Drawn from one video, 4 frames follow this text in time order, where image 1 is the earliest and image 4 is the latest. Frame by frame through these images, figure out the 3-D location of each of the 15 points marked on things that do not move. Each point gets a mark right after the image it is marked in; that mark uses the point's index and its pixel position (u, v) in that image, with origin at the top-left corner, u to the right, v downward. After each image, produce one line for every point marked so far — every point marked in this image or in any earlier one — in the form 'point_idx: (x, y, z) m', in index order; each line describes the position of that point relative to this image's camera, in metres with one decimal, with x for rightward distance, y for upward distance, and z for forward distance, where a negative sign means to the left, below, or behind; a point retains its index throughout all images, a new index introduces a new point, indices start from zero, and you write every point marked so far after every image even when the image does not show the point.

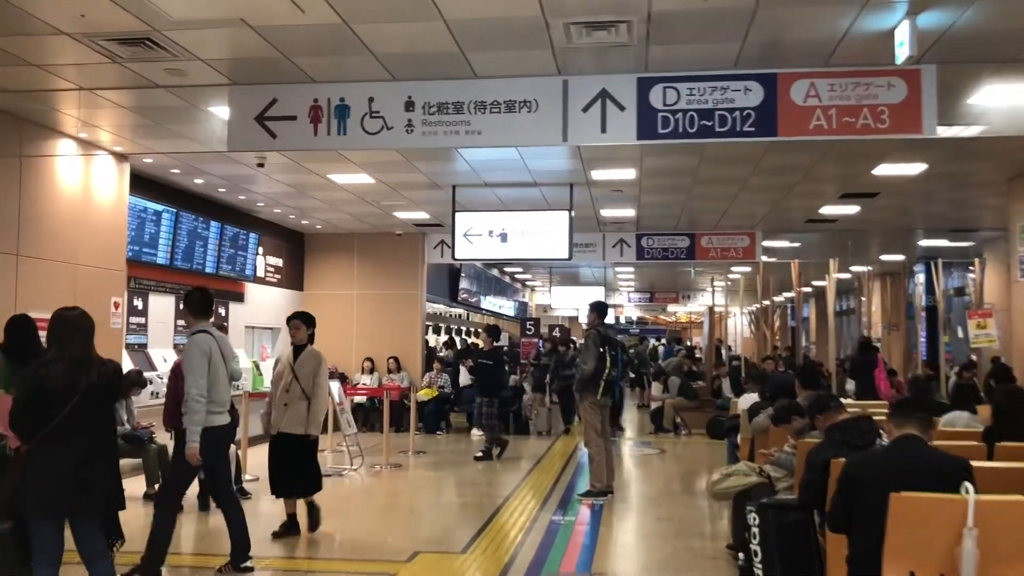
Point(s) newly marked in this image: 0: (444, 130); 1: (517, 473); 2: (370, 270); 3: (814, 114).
0: (-0.4, +1.0, +5.8) m
1: (+0.1, -1.8, +9.0) m
2: (-2.1, +0.3, +13.7) m
3: (+1.8, +1.0, +5.5) m
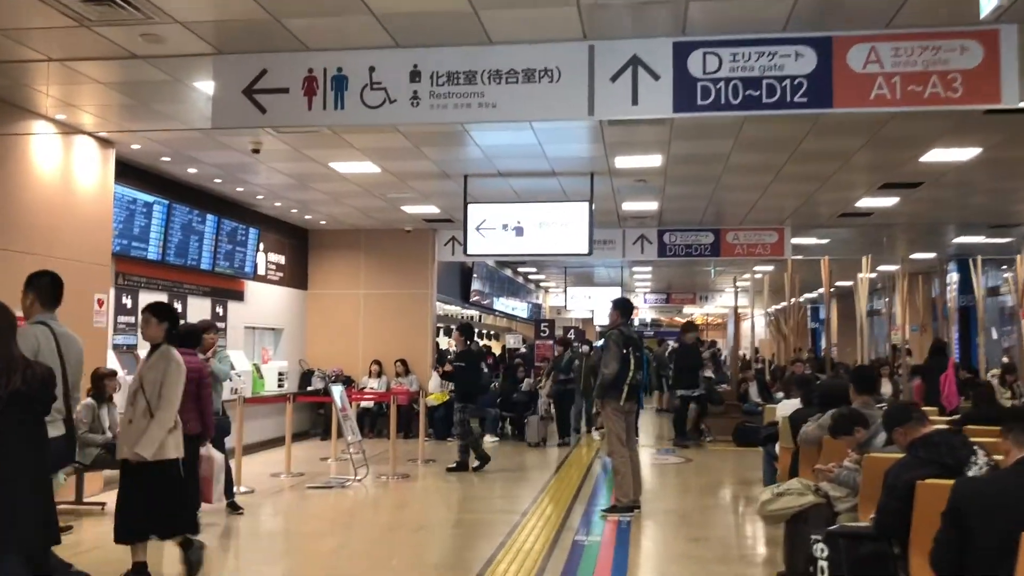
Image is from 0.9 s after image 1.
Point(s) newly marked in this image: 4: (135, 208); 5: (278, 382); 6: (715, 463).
0: (-0.3, +1.0, +5.2) m
1: (+0.2, -1.8, +8.4) m
2: (-1.9, +0.3, +13.1) m
3: (+1.9, +1.1, +4.8) m
4: (-3.5, +0.7, +8.4) m
5: (-2.9, -1.2, +11.5) m
6: (+2.3, -2.0, +10.5) m
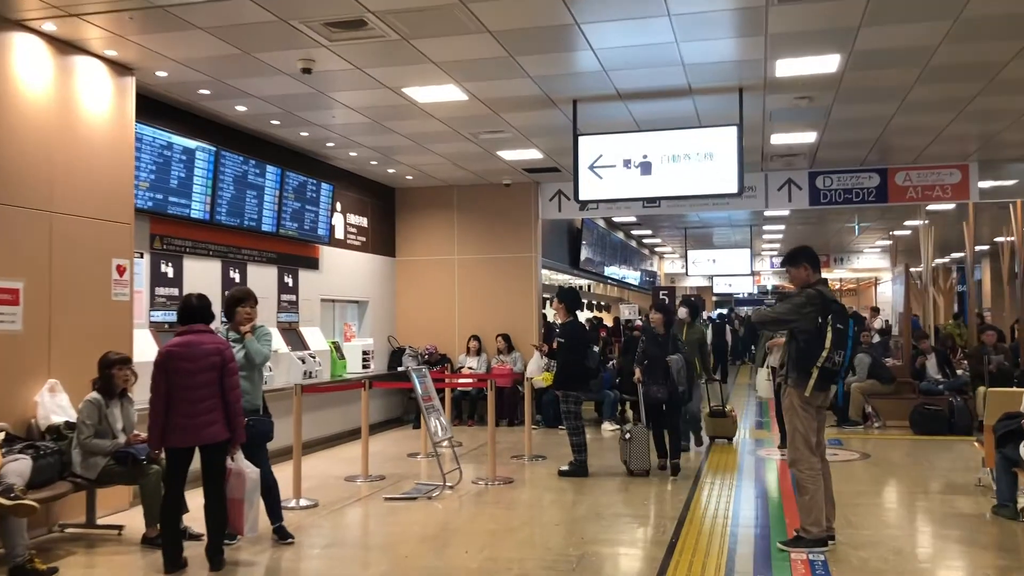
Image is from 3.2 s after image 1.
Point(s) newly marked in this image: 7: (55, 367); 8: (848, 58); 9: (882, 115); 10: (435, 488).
0: (+0.2, +1.3, +3.3) m
1: (+1.1, -1.5, +6.5) m
2: (-0.5, +0.7, +11.3) m
3: (+2.4, +1.4, +2.7) m
4: (-2.6, +1.0, +6.9) m
5: (-1.6, -0.8, +9.9) m
6: (+3.5, -1.6, +8.3) m
7: (-2.7, -0.5, +5.4) m
8: (+2.3, +1.5, +6.2) m
9: (+3.2, +1.5, +7.9) m
10: (-0.6, -1.5, +6.8) m
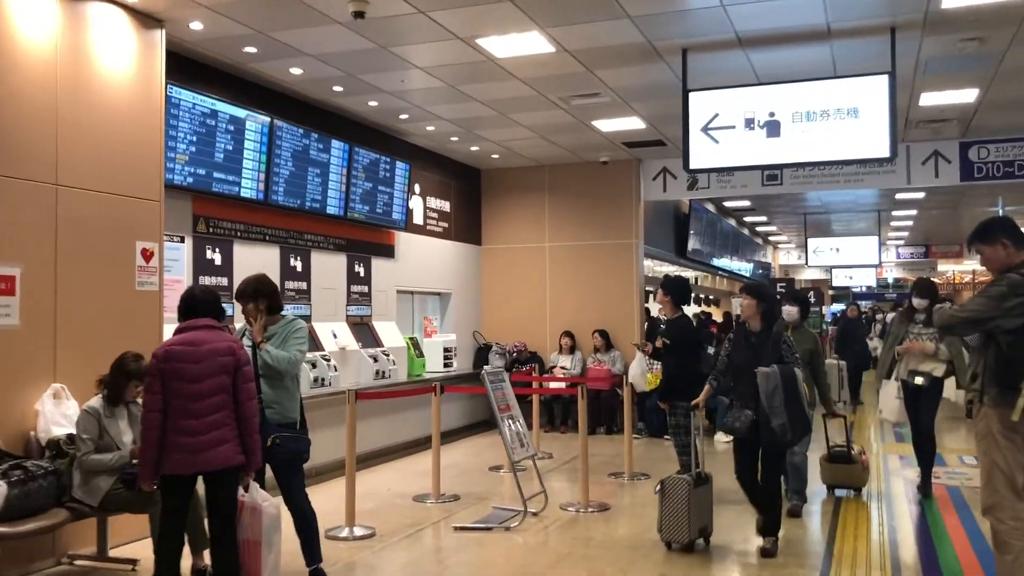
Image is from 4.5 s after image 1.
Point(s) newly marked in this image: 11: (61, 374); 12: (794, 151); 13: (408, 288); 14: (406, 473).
0: (+0.4, +1.3, +2.1) m
1: (+1.7, -1.4, +5.2) m
2: (+0.6, +0.8, +10.2) m
3: (+2.5, +1.4, +1.3) m
4: (-1.9, +1.1, +6.0) m
5: (-0.7, -0.7, +8.9) m
6: (+4.2, -1.5, +6.8) m
7: (-2.2, -0.4, +4.5) m
8: (+2.8, +1.6, +4.8) m
9: (+3.9, +1.6, +6.4) m
10: (0.0, -1.4, +5.7) m
11: (-2.2, -0.4, +4.5) m
12: (+1.7, +0.8, +5.6) m
13: (-1.0, 0.0, +8.8) m
14: (-0.8, -1.4, +6.7) m
